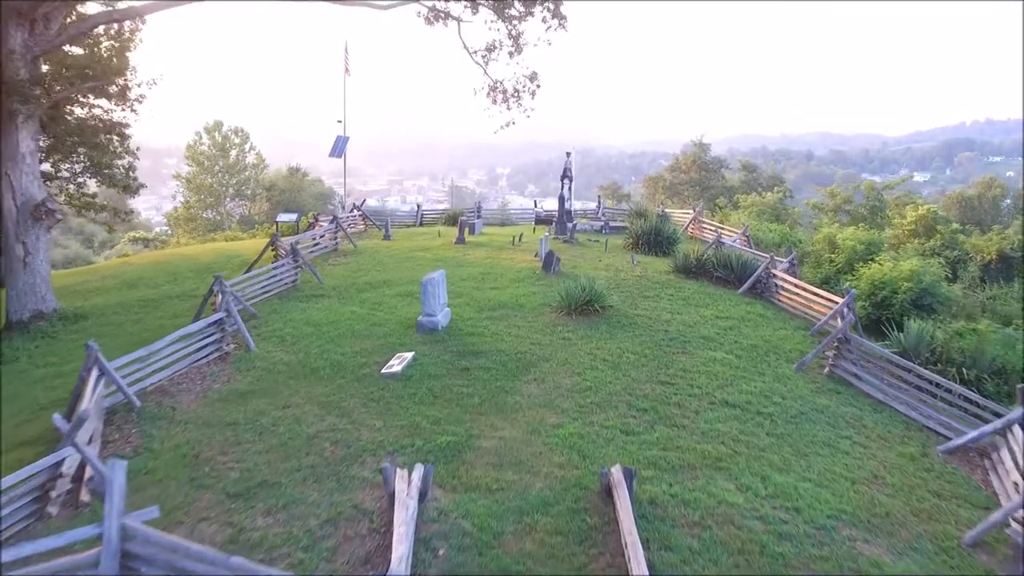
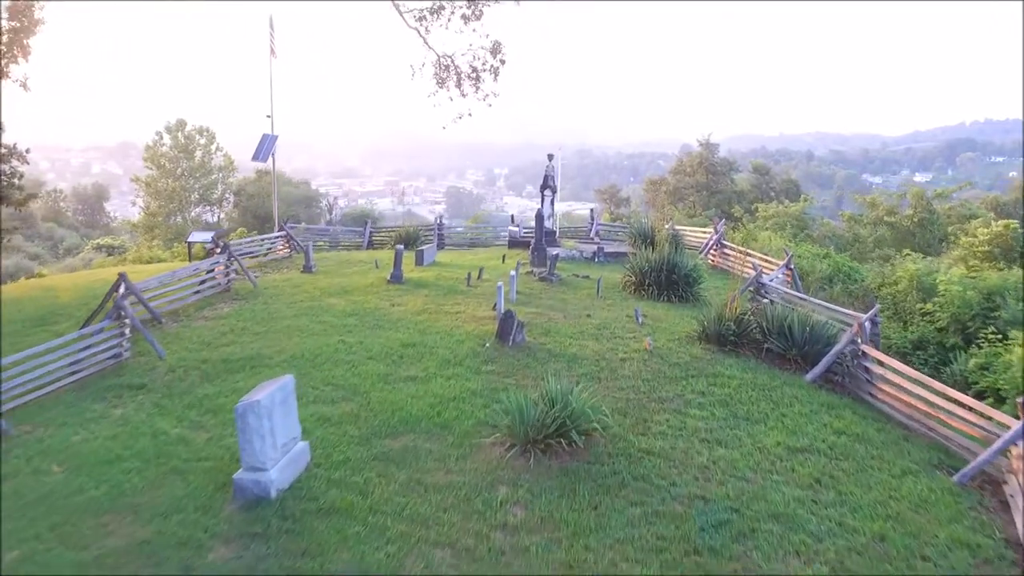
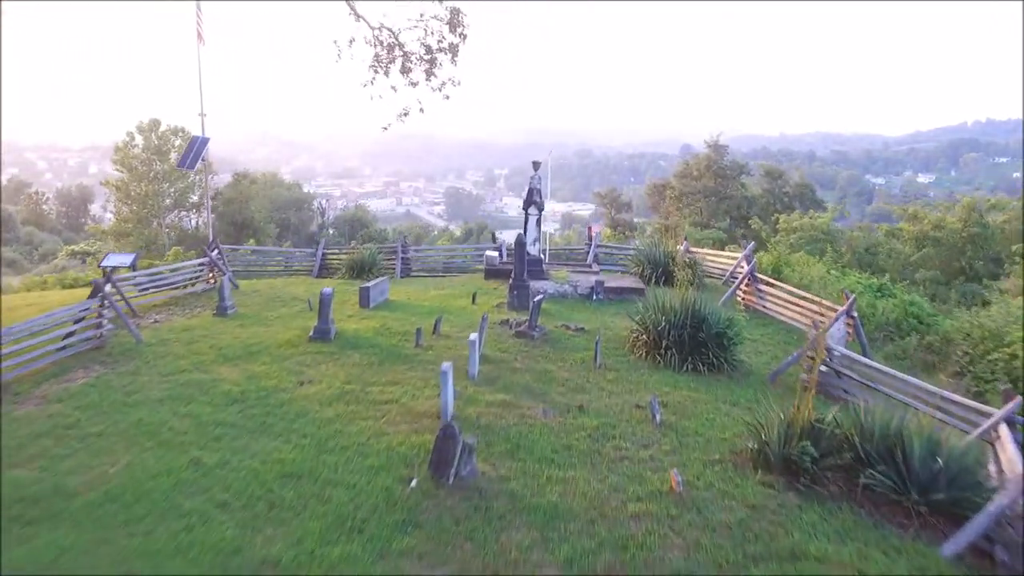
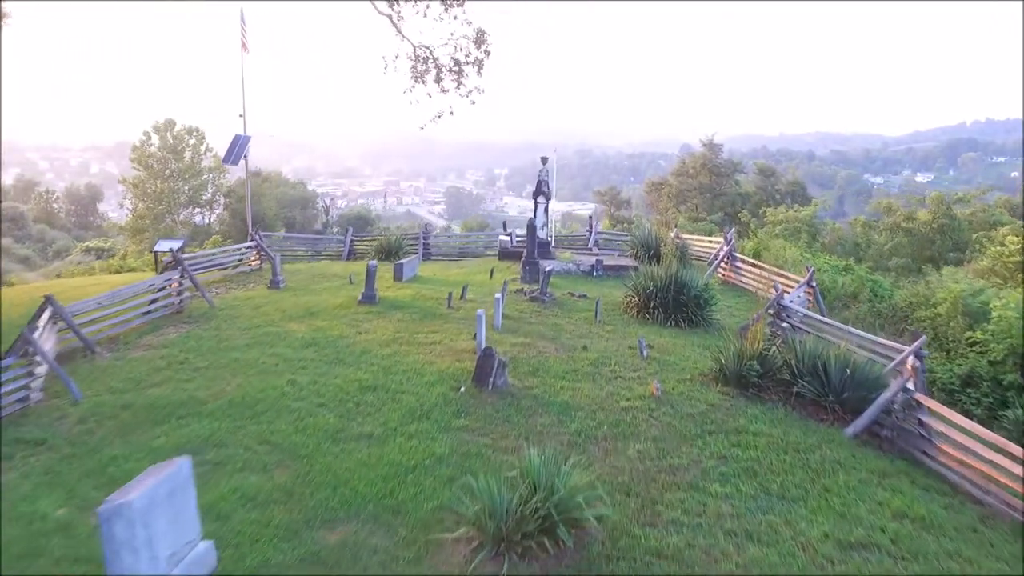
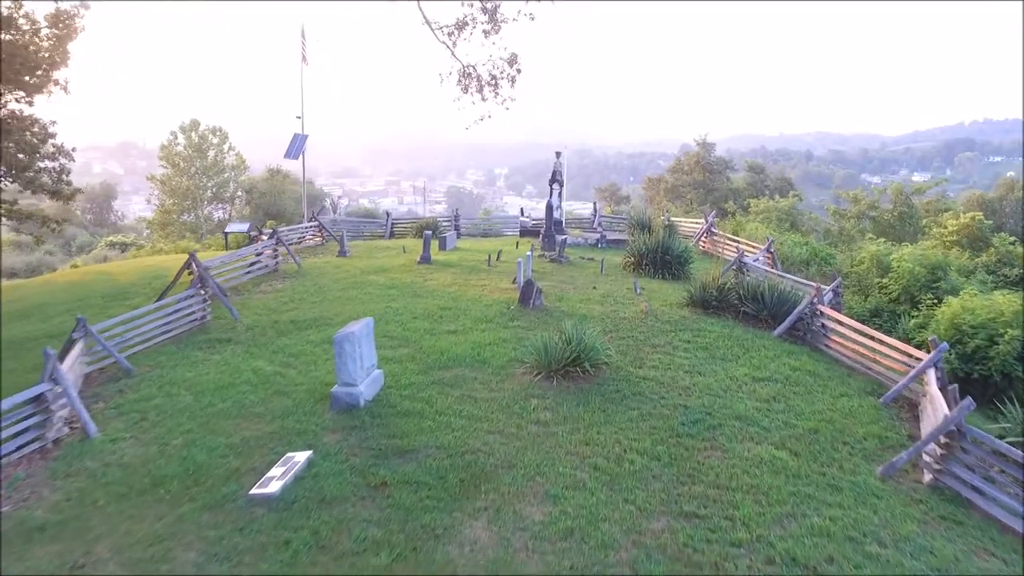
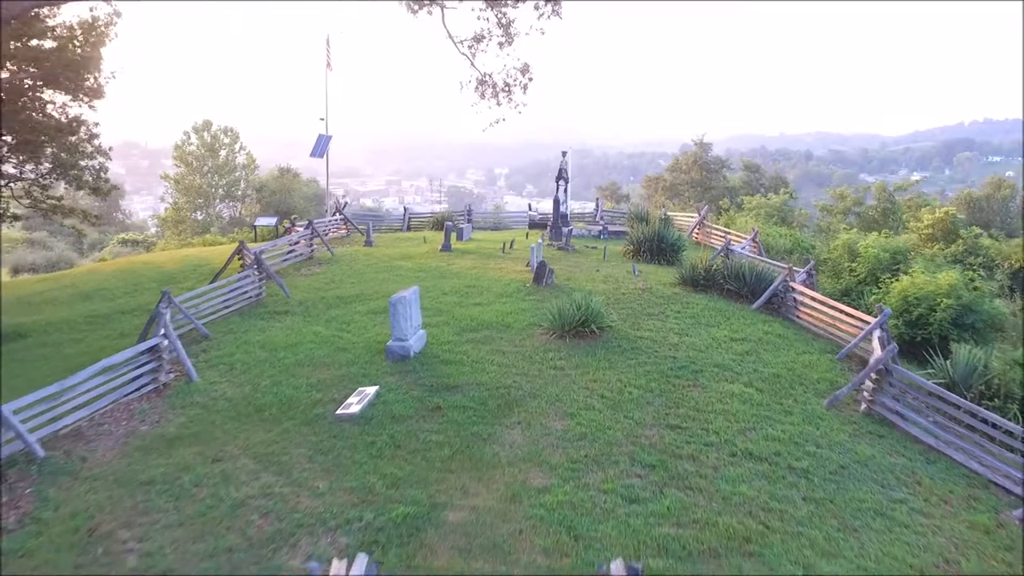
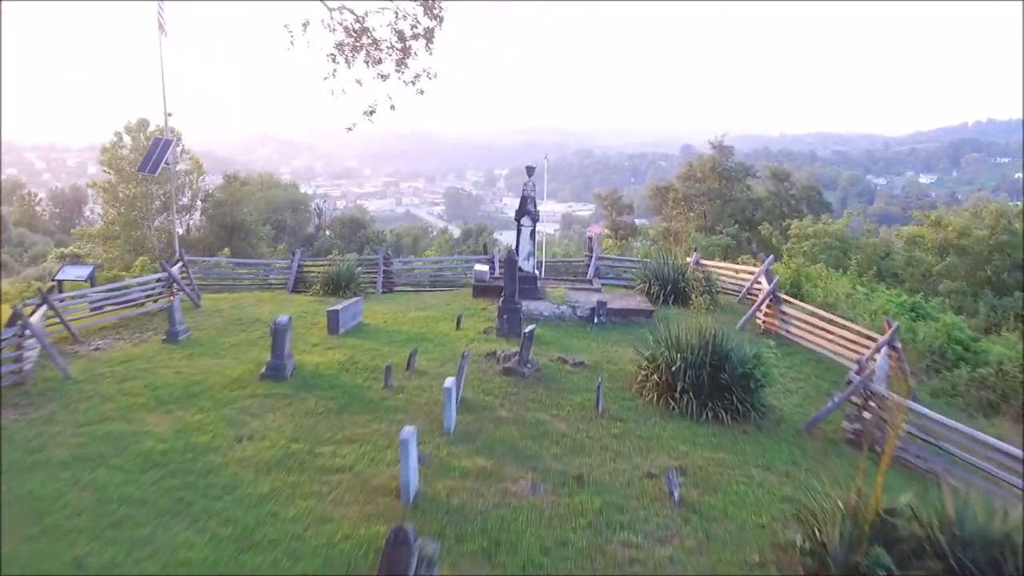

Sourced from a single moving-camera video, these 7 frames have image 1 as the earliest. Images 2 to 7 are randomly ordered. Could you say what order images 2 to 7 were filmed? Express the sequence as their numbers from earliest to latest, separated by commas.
6, 5, 2, 4, 3, 7
